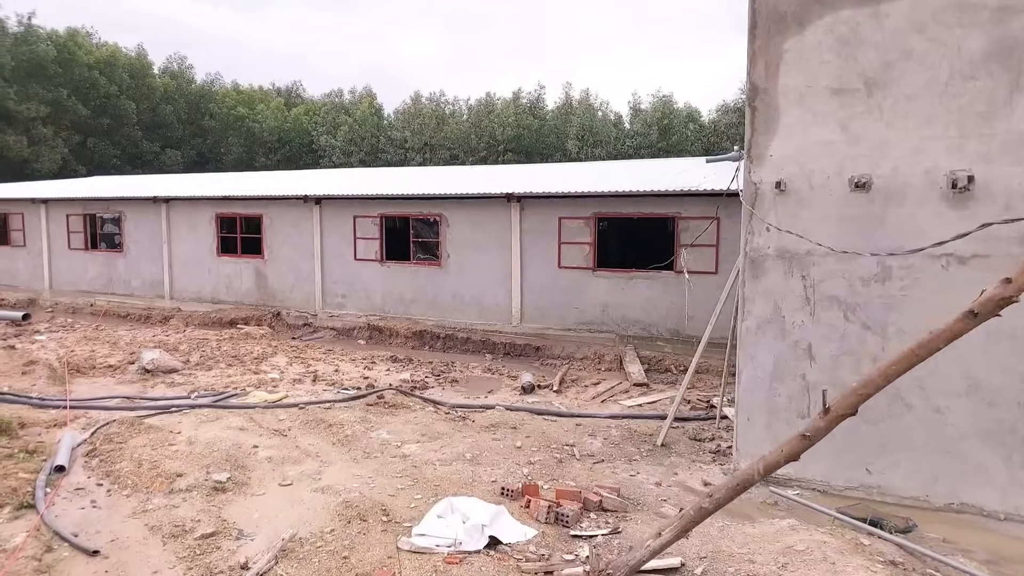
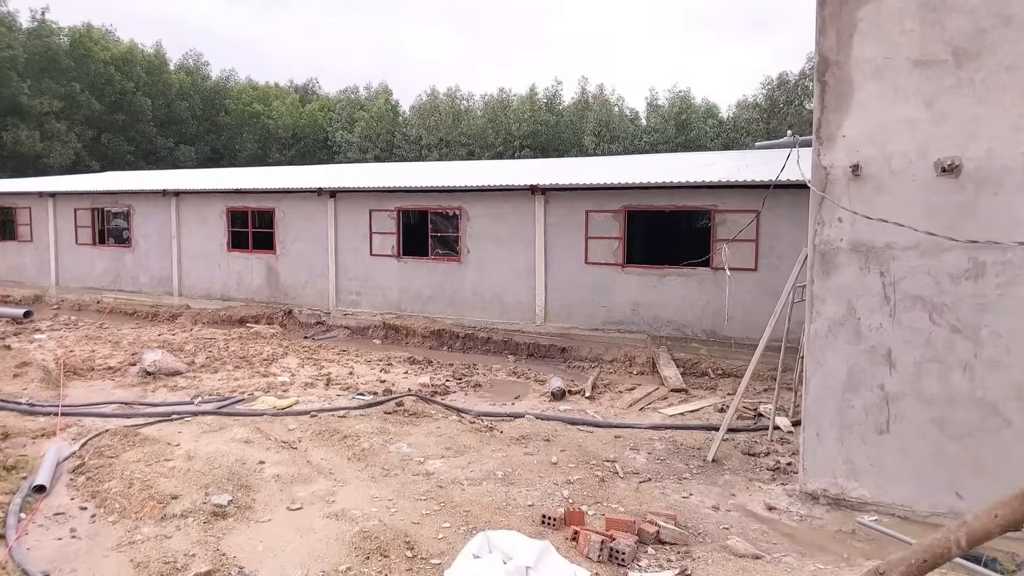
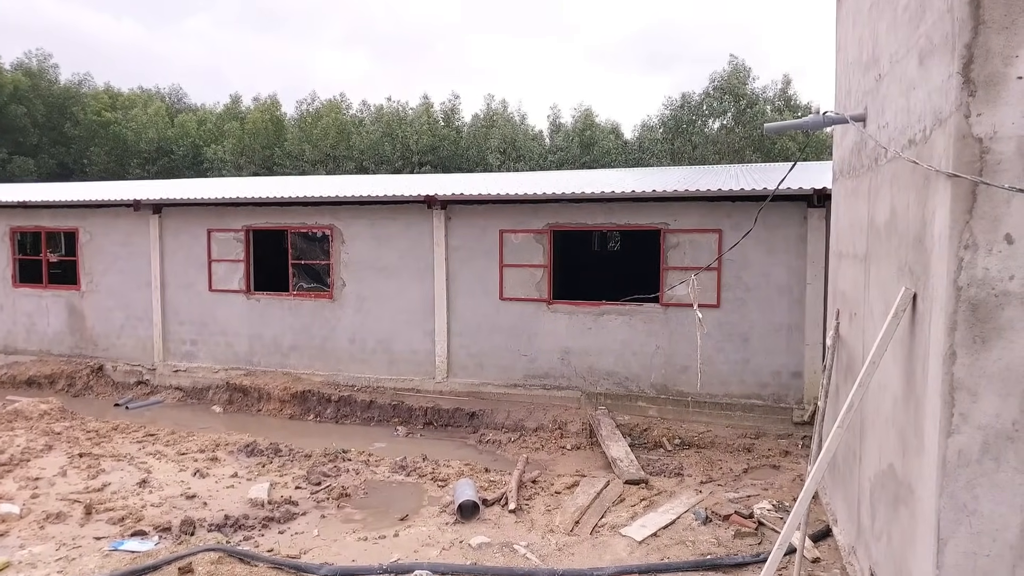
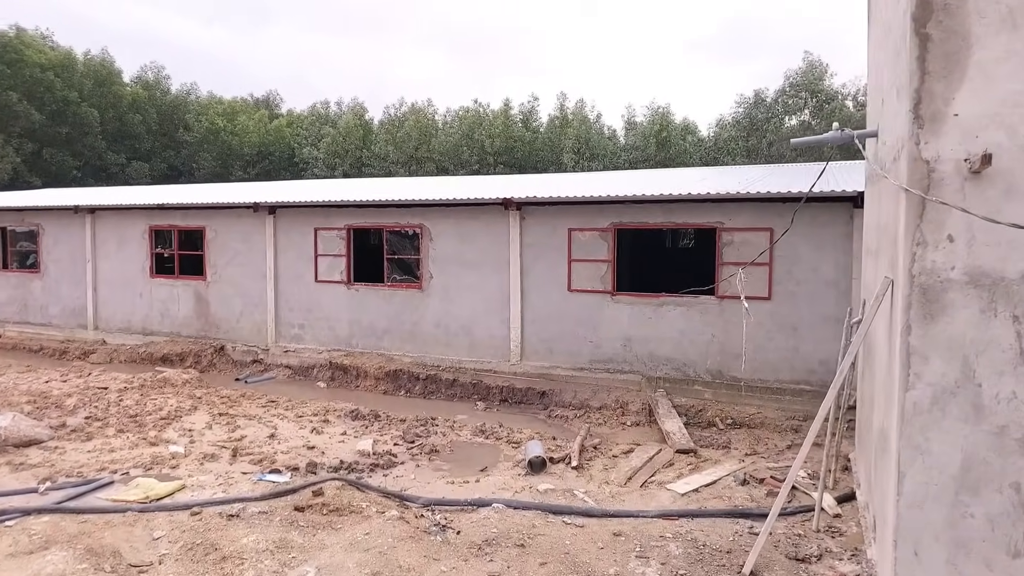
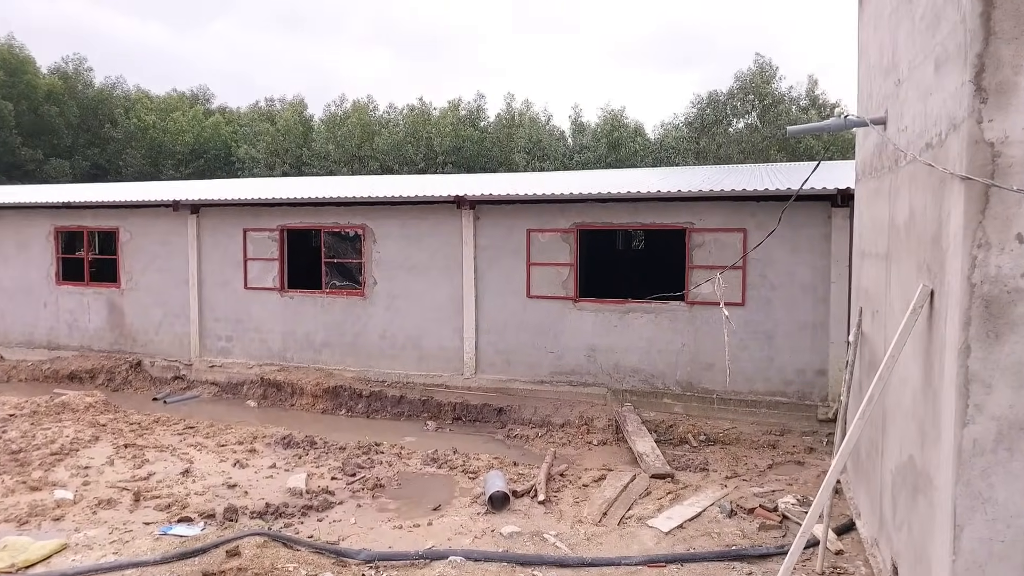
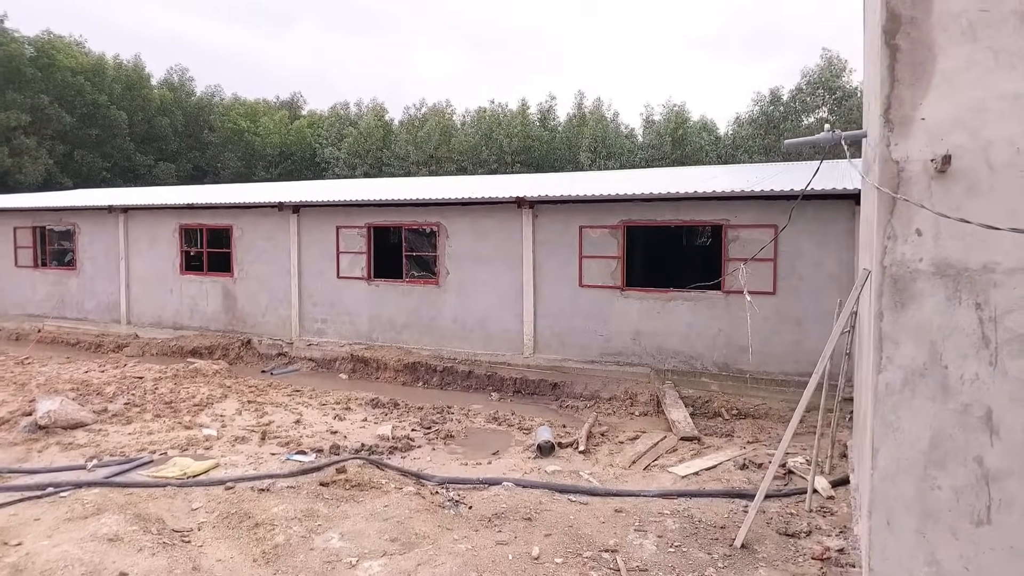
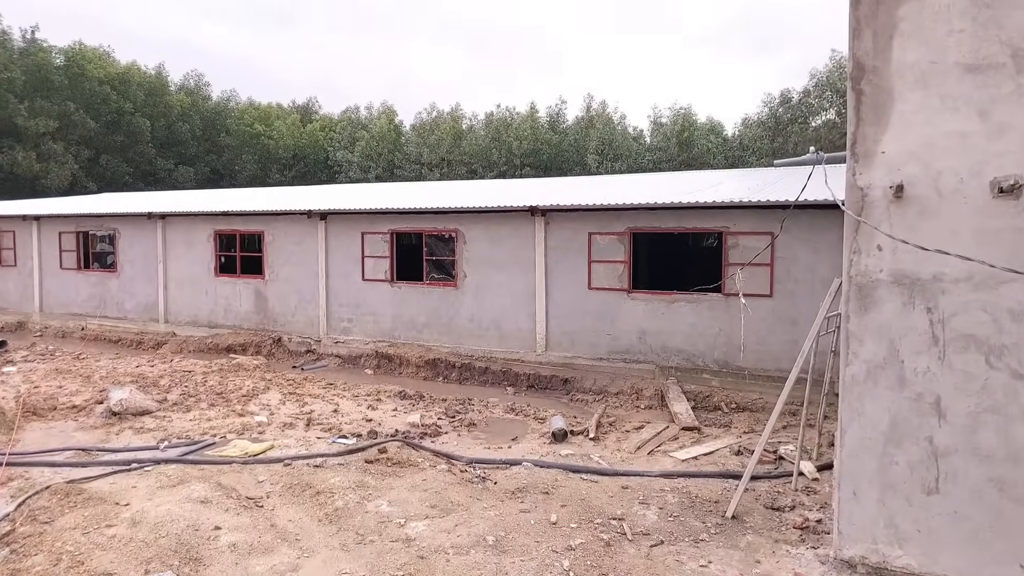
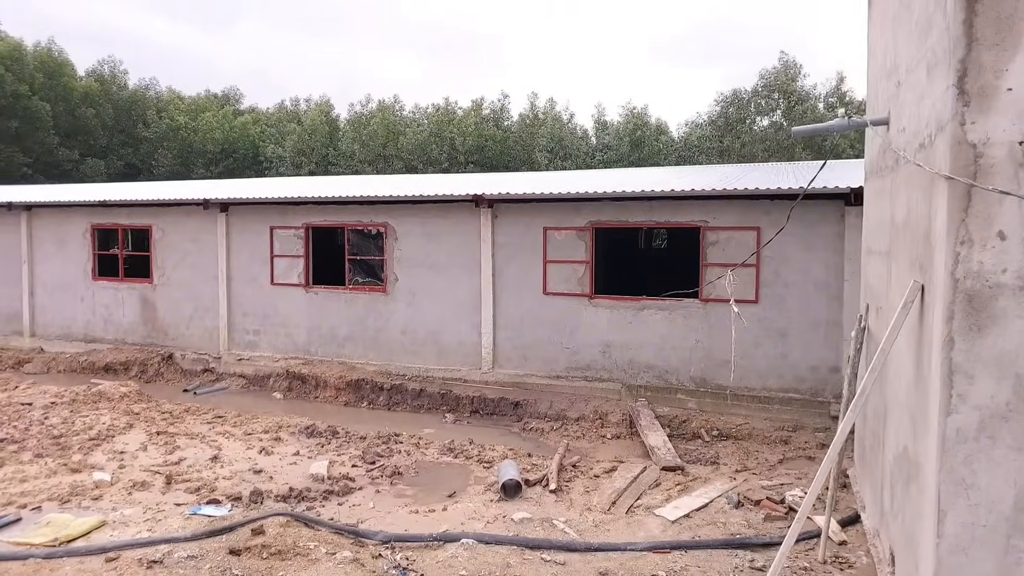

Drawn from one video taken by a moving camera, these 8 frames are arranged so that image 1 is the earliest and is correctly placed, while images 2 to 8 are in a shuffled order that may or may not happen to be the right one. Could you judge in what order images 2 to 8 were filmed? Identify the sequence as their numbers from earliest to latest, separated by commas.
2, 7, 6, 4, 8, 5, 3
